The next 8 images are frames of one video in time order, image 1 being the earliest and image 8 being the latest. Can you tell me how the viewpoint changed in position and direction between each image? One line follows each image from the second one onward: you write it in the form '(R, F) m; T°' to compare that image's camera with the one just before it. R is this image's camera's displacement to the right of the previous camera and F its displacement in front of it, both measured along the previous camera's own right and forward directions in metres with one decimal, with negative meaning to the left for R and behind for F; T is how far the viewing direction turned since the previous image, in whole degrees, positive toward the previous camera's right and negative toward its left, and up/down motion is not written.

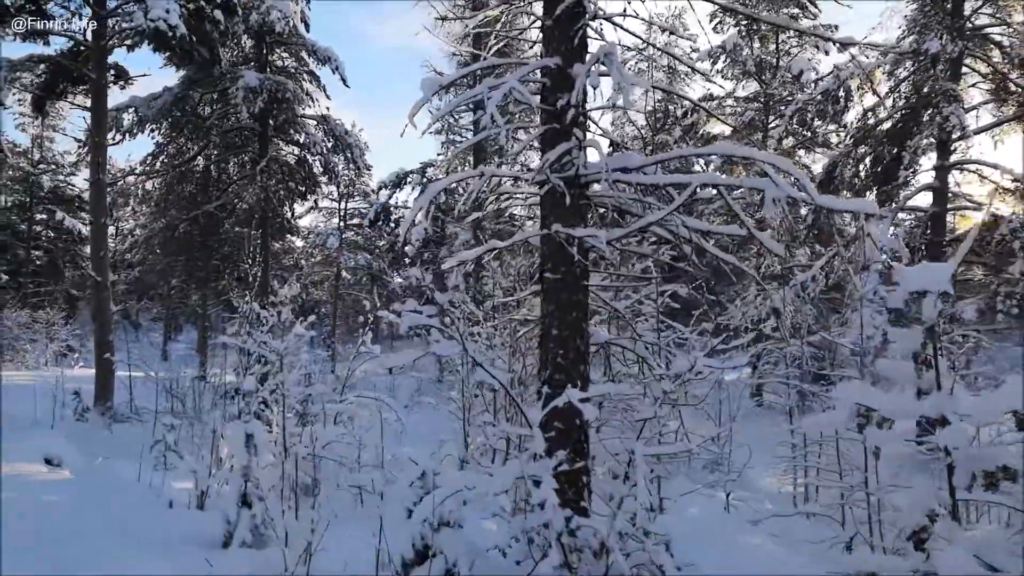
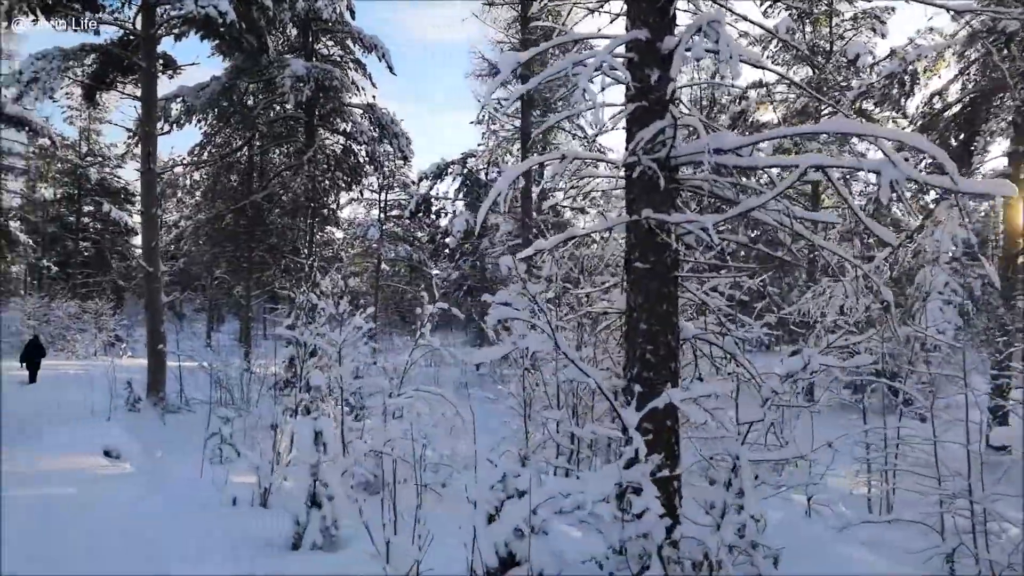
(-0.6, +0.3) m; -1°
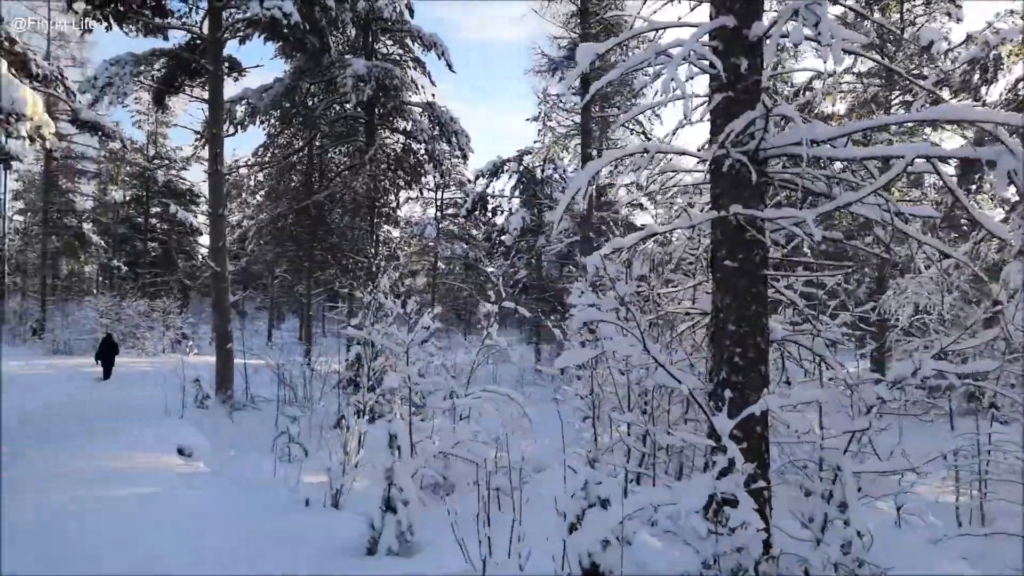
(-0.4, +0.1) m; -3°
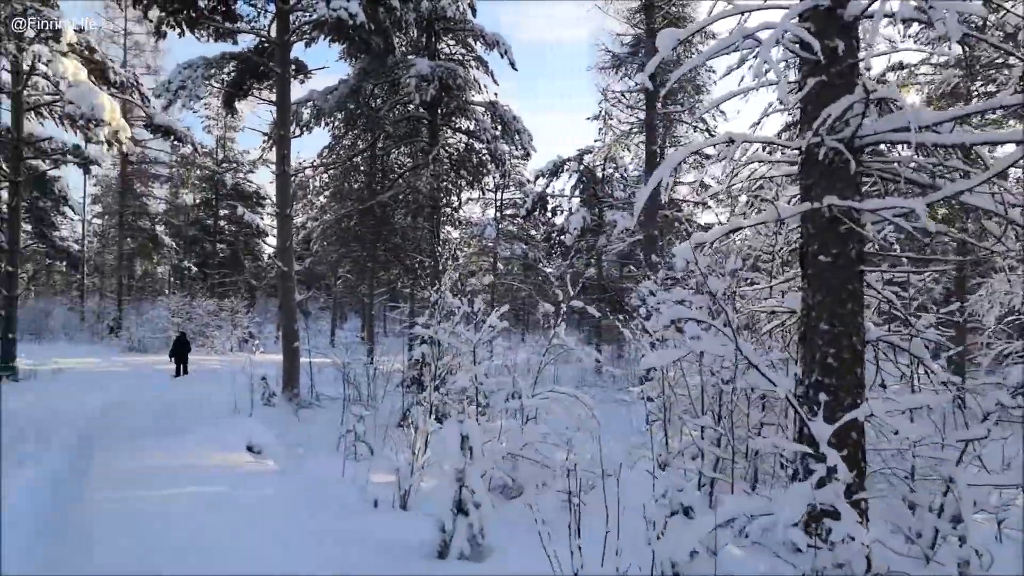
(-0.3, +0.1) m; -4°
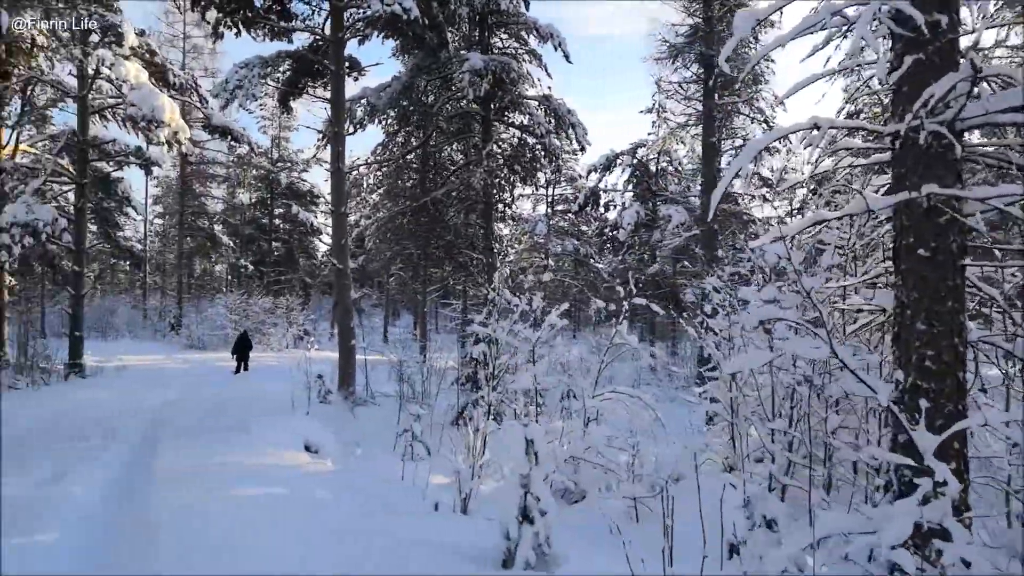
(-0.3, +0.1) m; -3°
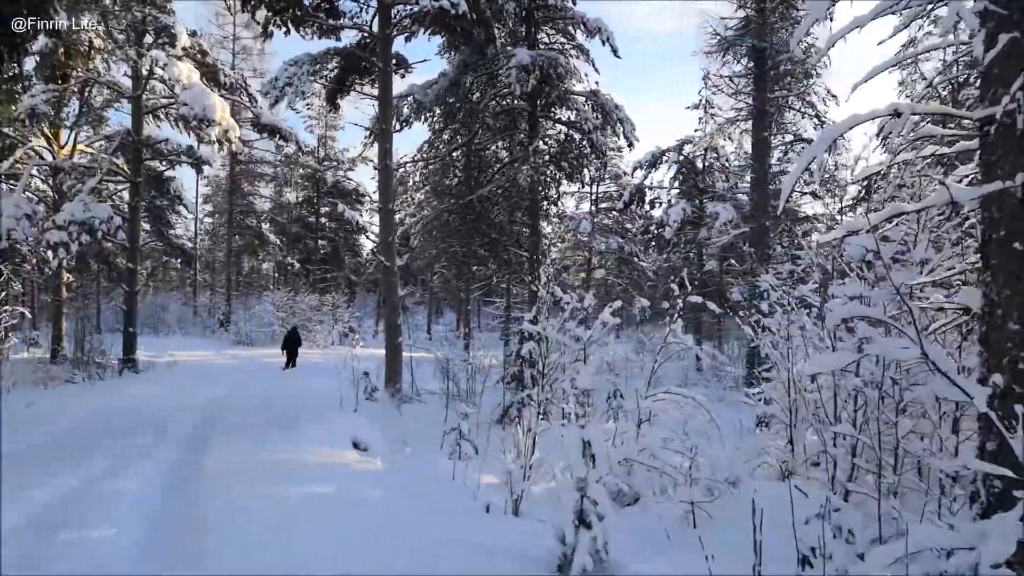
(-0.3, +0.1) m; -3°
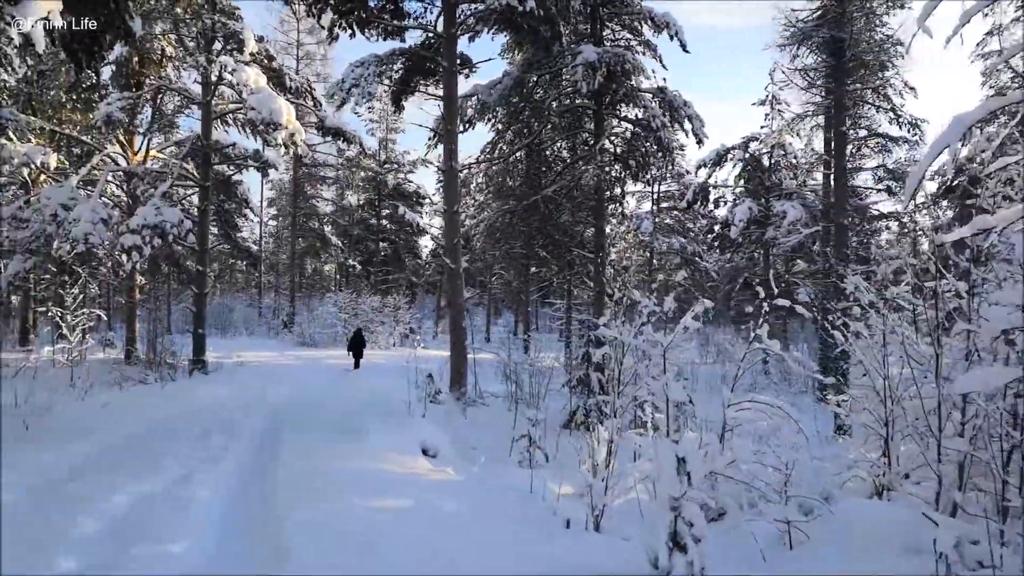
(-0.4, +0.1) m; -3°
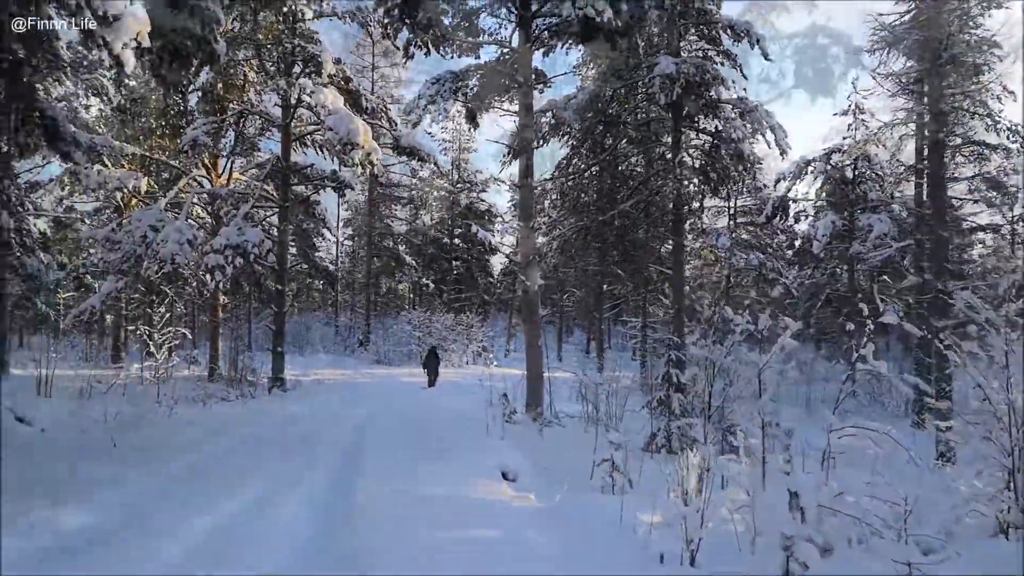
(-0.5, +0.1) m; -4°
